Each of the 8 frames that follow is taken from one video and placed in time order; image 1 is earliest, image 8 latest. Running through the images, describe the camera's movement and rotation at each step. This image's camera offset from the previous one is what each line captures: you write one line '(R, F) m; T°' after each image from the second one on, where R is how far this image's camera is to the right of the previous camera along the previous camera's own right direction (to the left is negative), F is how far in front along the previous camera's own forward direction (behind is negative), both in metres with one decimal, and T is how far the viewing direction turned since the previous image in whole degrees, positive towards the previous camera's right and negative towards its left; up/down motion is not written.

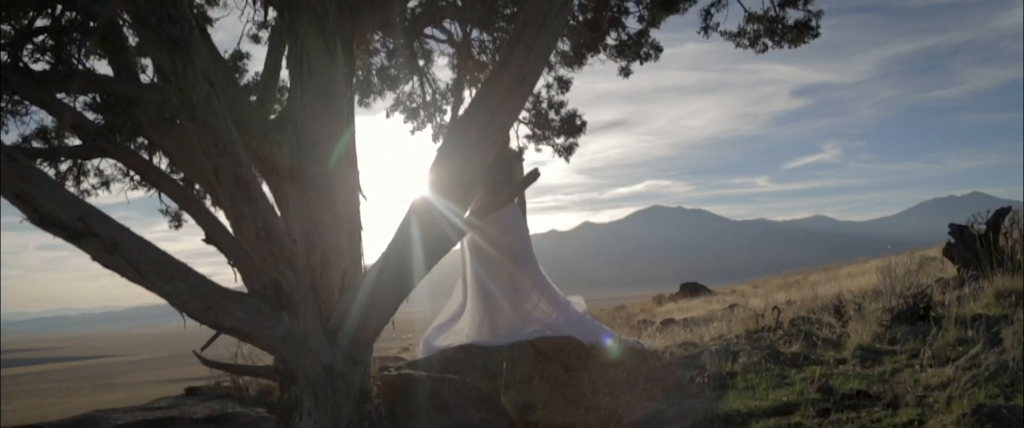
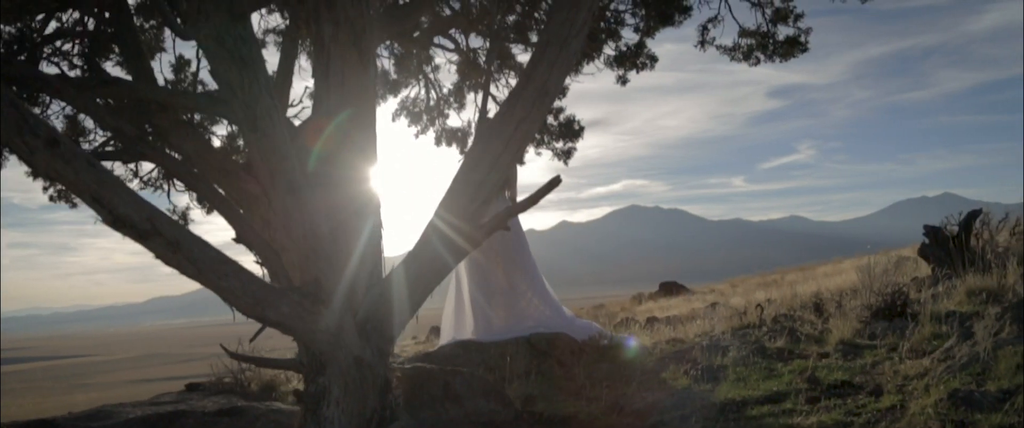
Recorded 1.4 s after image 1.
(-0.2, -0.3) m; +1°
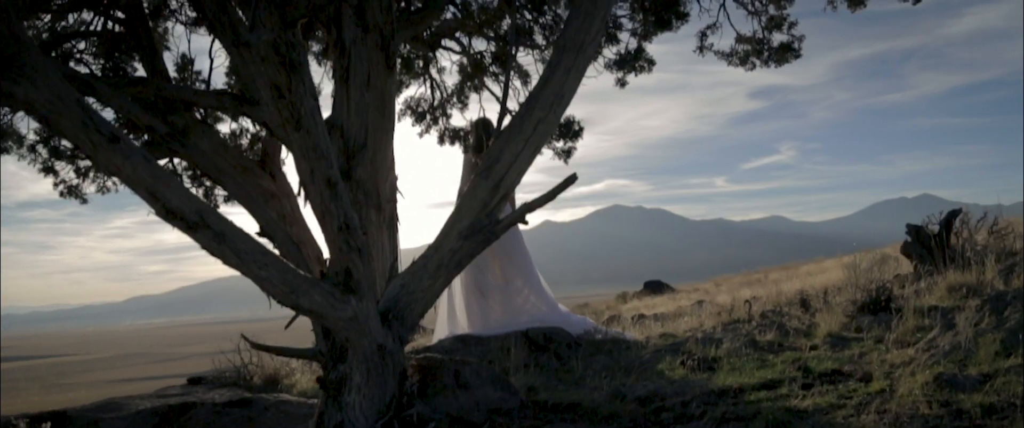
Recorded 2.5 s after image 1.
(-0.2, -0.3) m; +1°
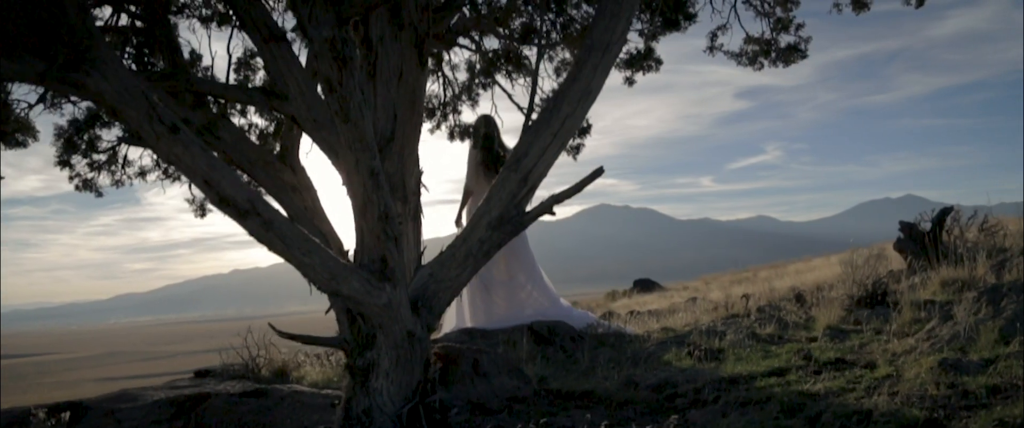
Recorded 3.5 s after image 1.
(-0.2, -0.2) m; +1°
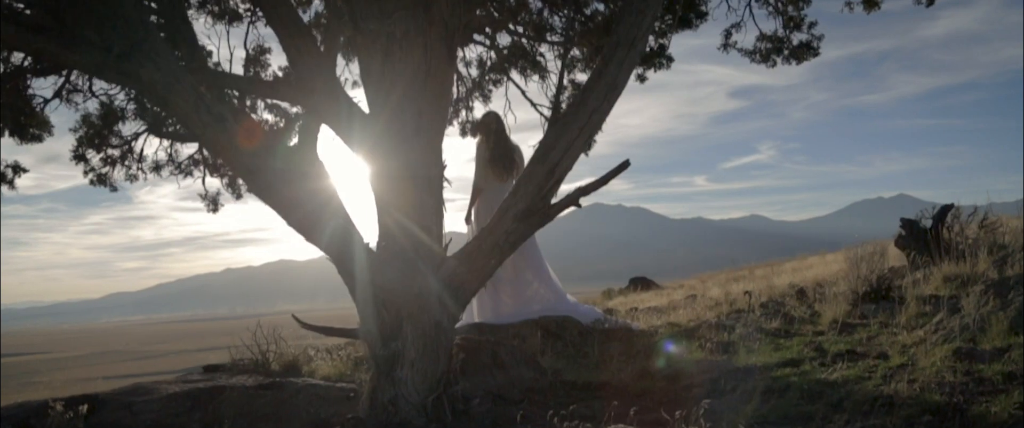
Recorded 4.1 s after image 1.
(-0.2, -0.1) m; 0°
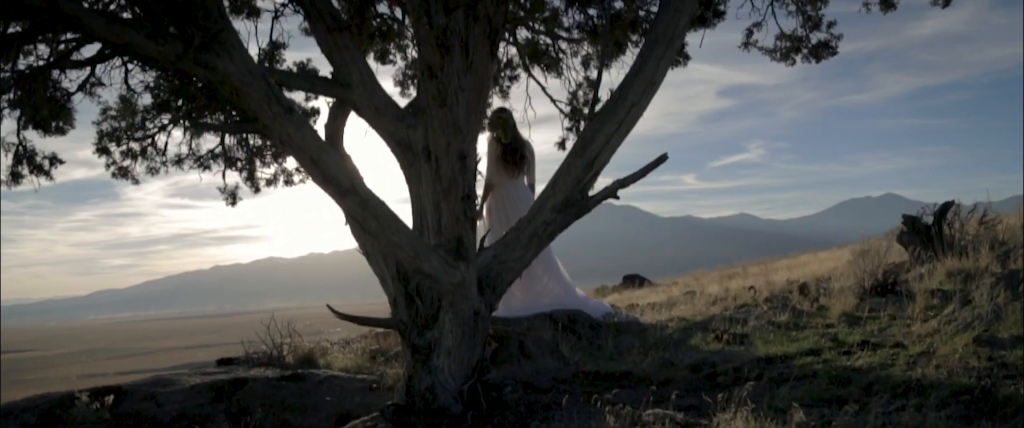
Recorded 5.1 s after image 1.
(-0.3, -0.2) m; +1°
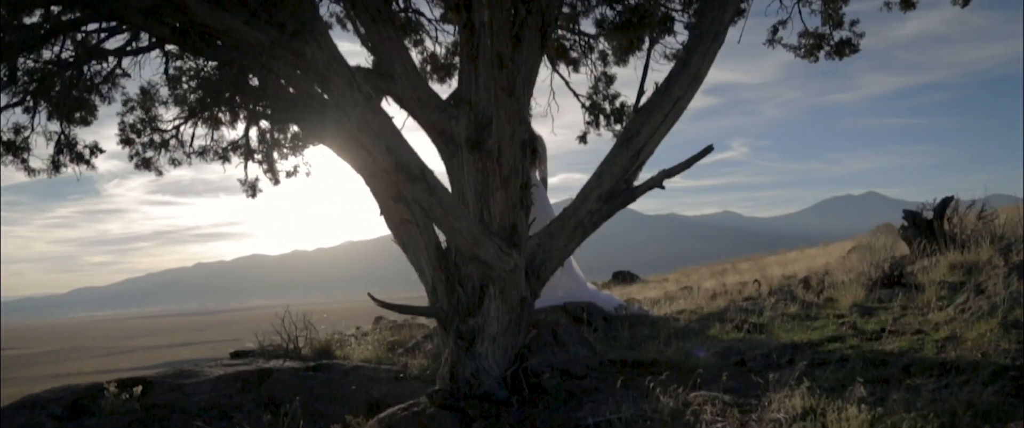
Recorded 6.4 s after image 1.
(-0.4, -0.2) m; +1°
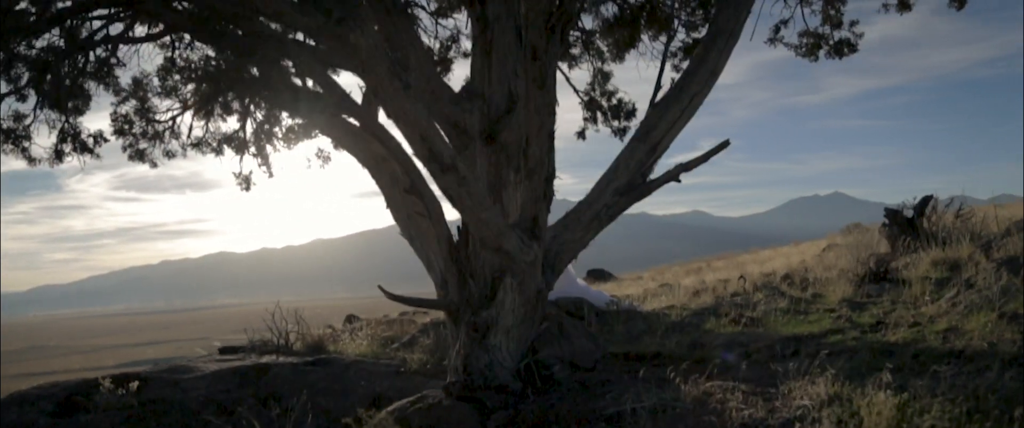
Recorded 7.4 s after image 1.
(-0.3, -0.1) m; +2°
